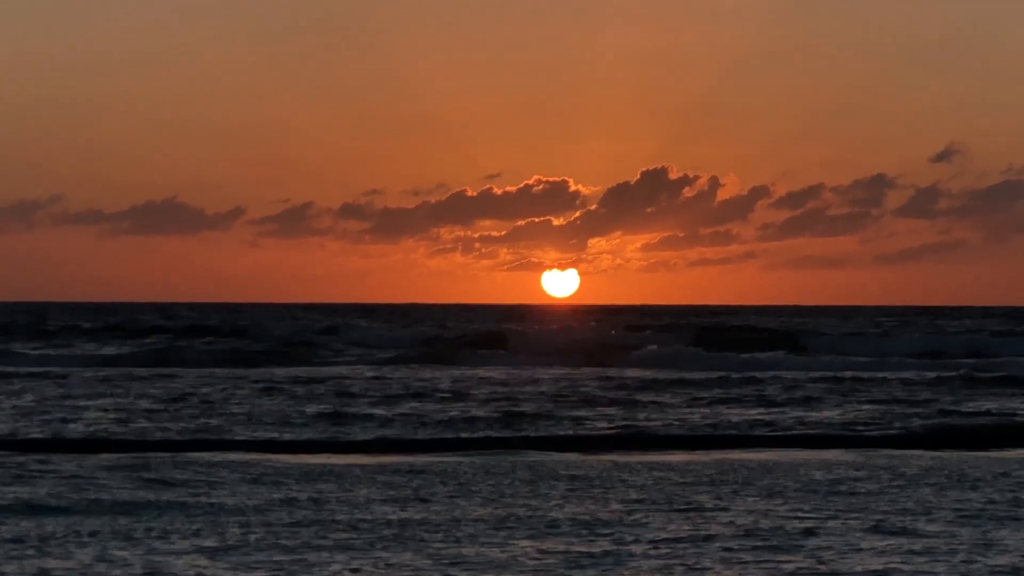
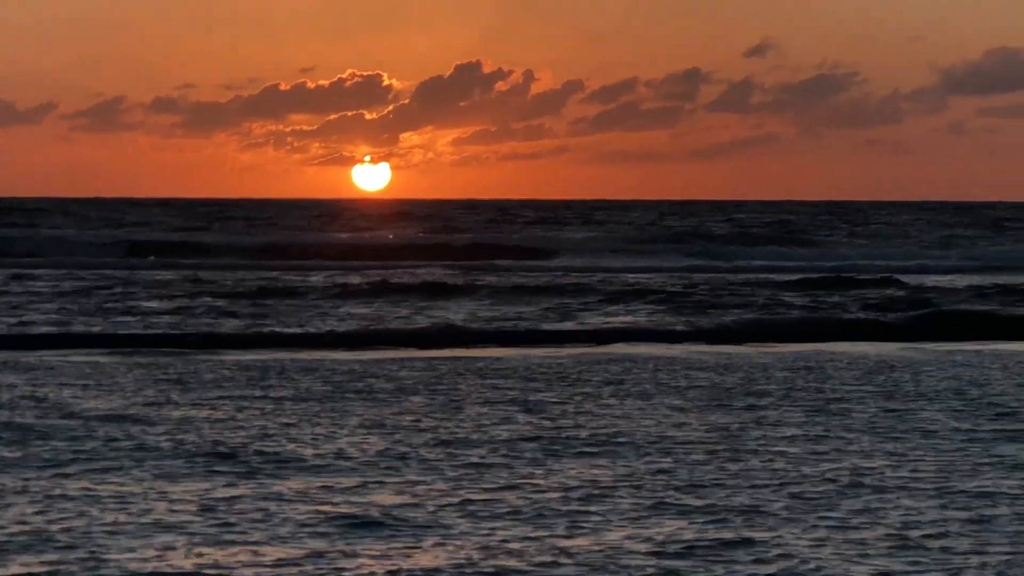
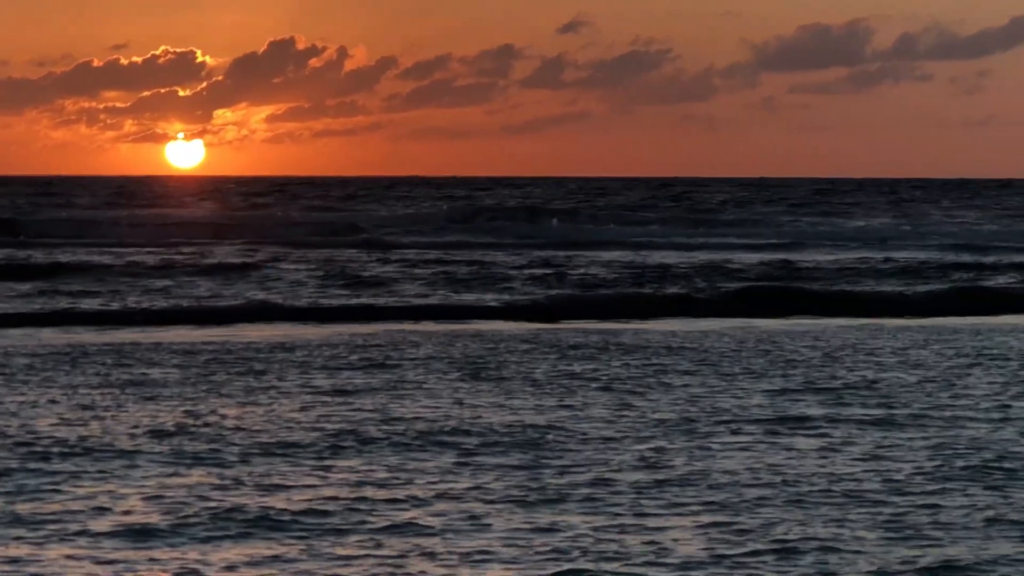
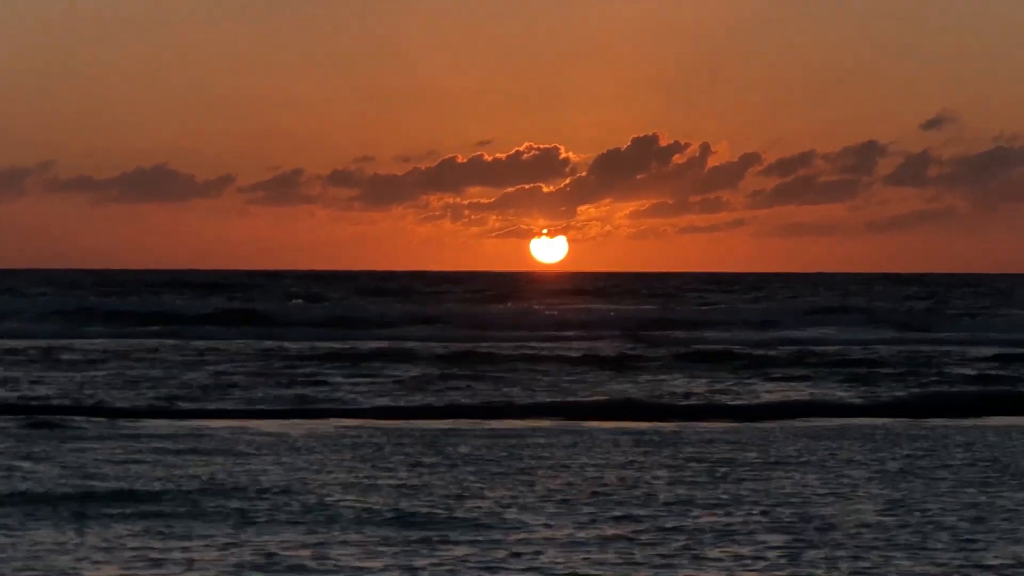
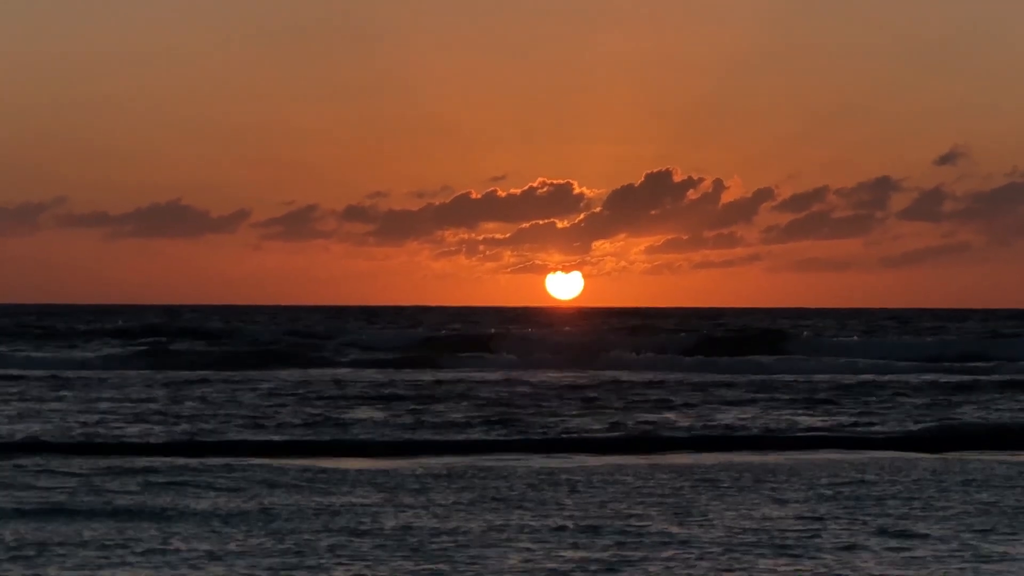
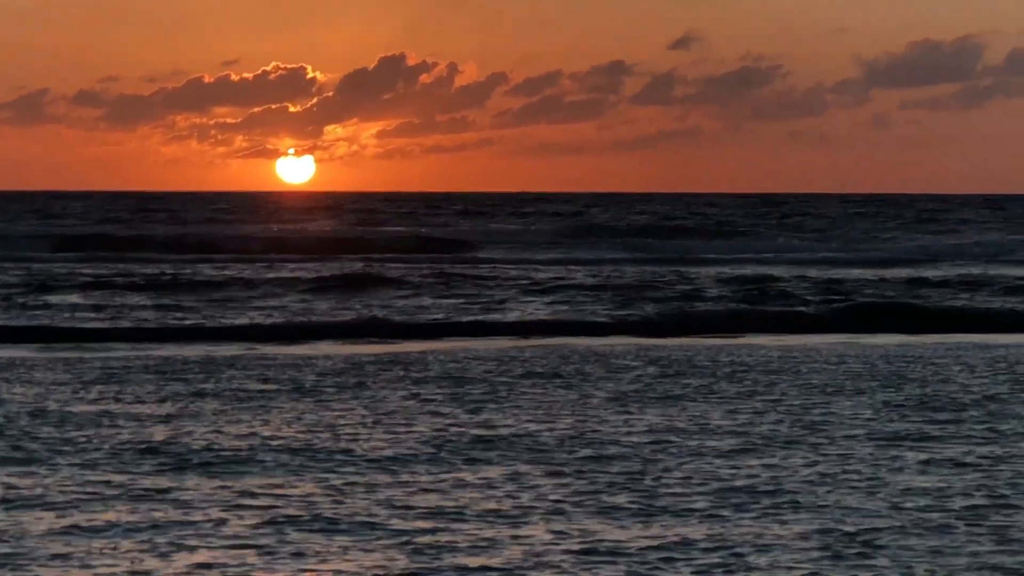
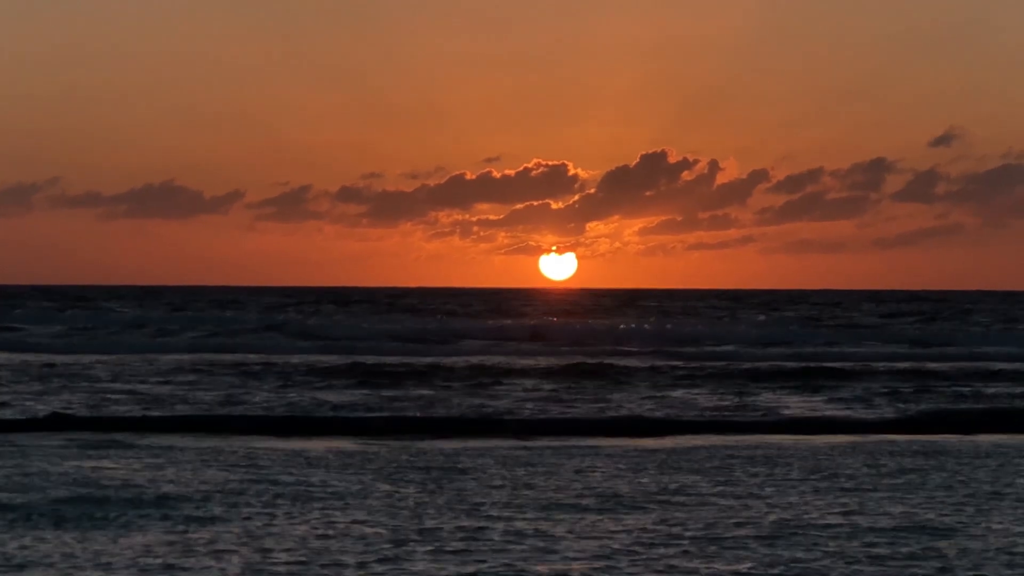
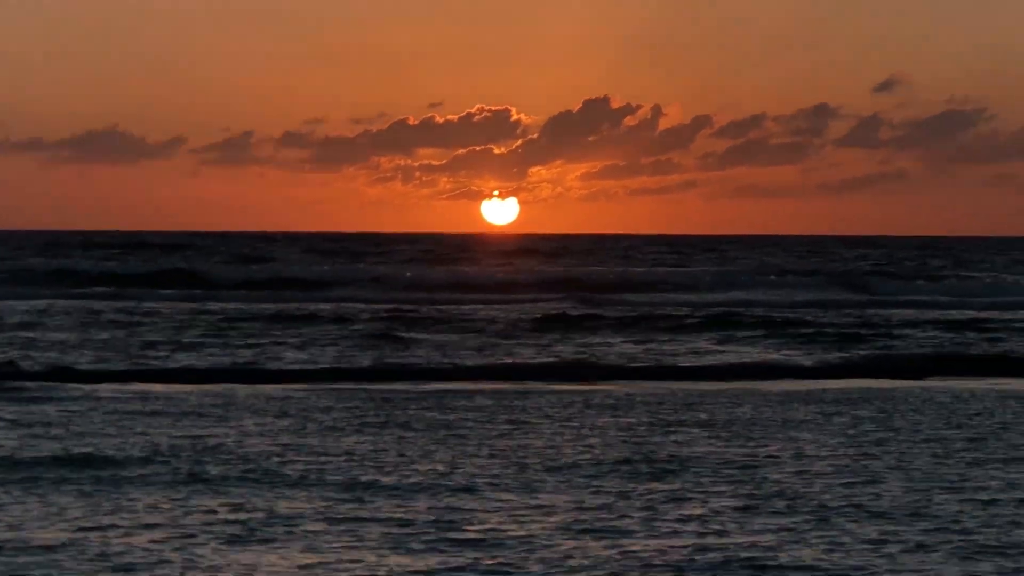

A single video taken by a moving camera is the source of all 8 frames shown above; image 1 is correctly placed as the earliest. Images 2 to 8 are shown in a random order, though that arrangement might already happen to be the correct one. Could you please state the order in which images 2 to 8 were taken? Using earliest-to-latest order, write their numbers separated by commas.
5, 7, 4, 8, 2, 6, 3
